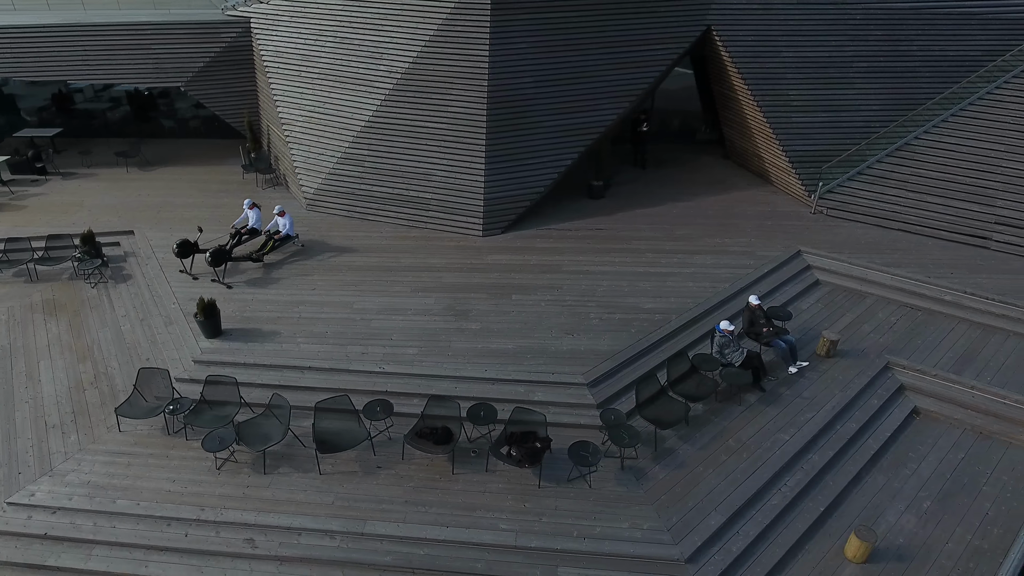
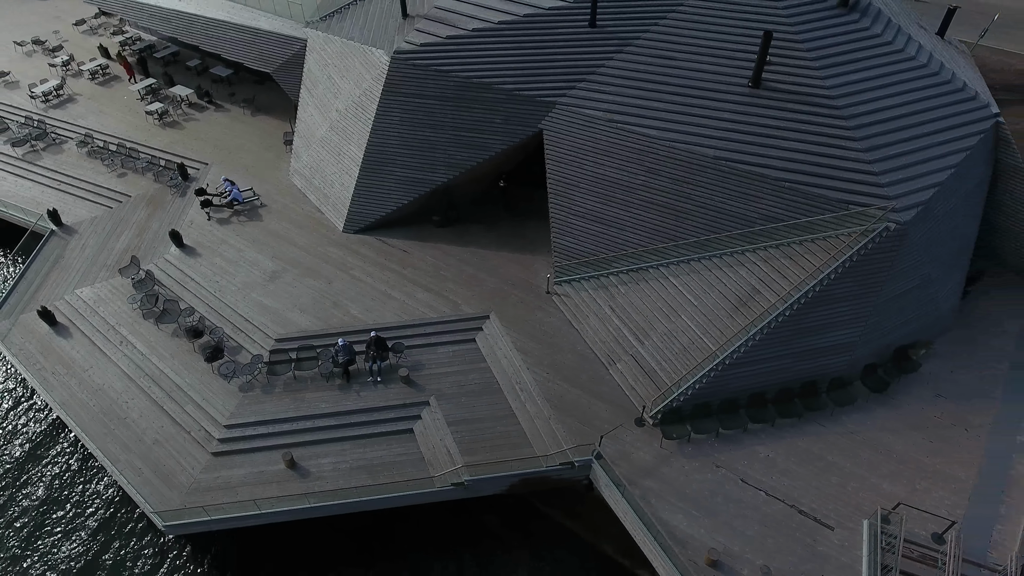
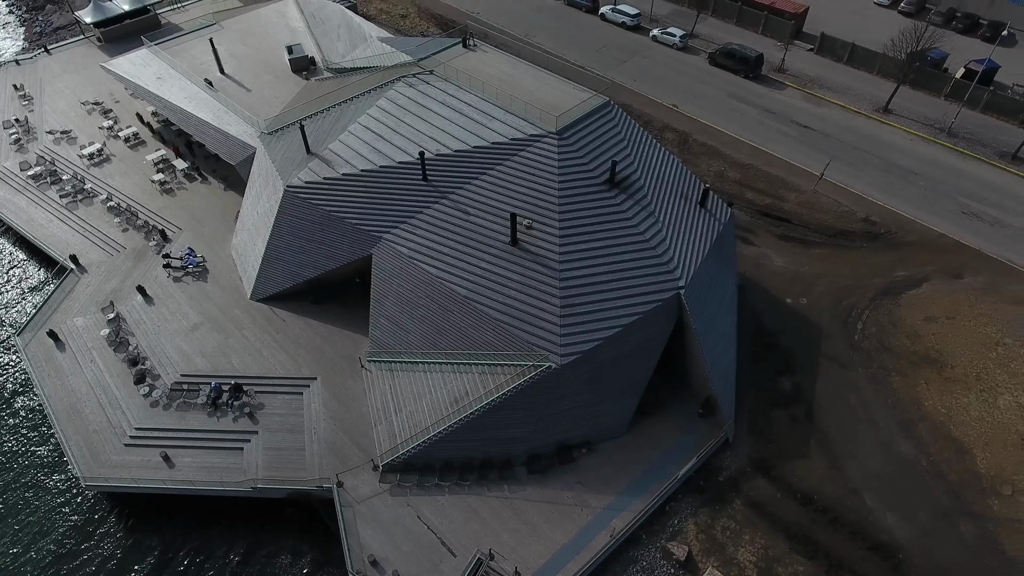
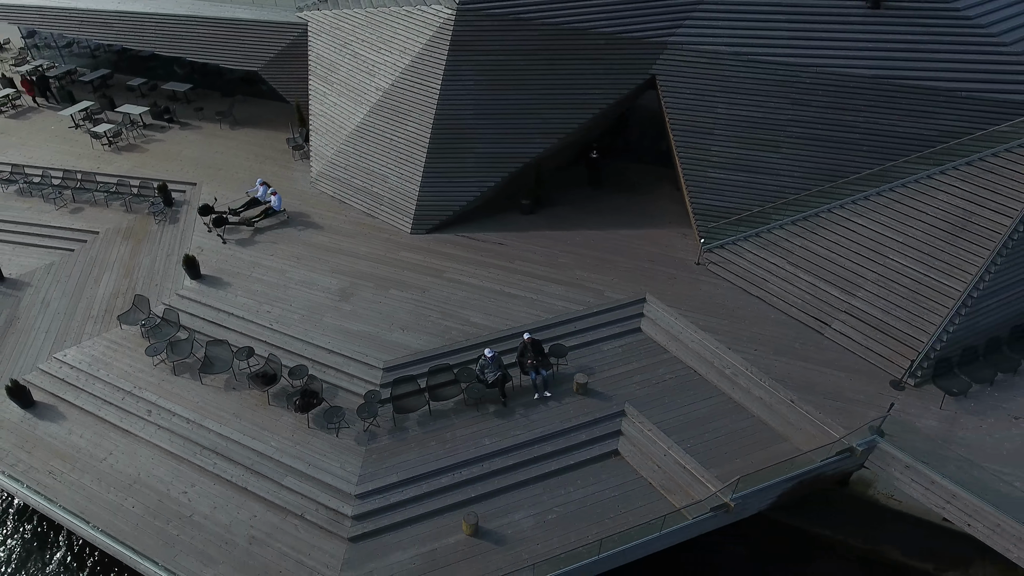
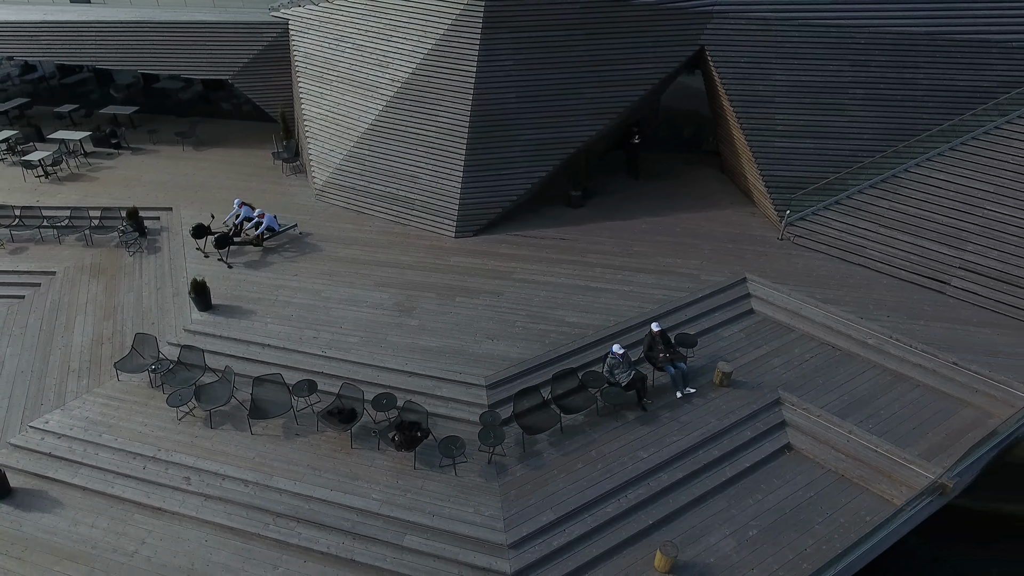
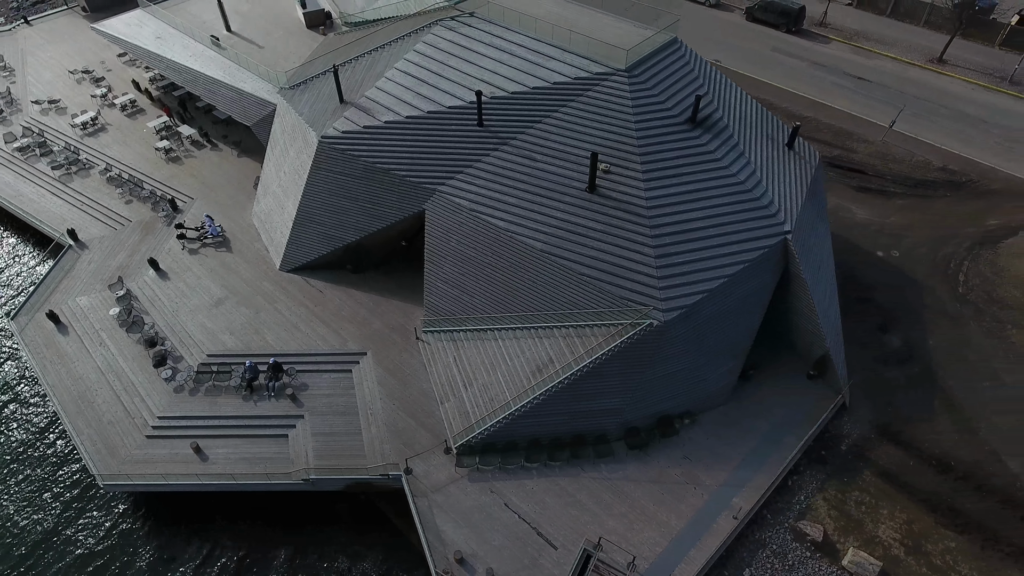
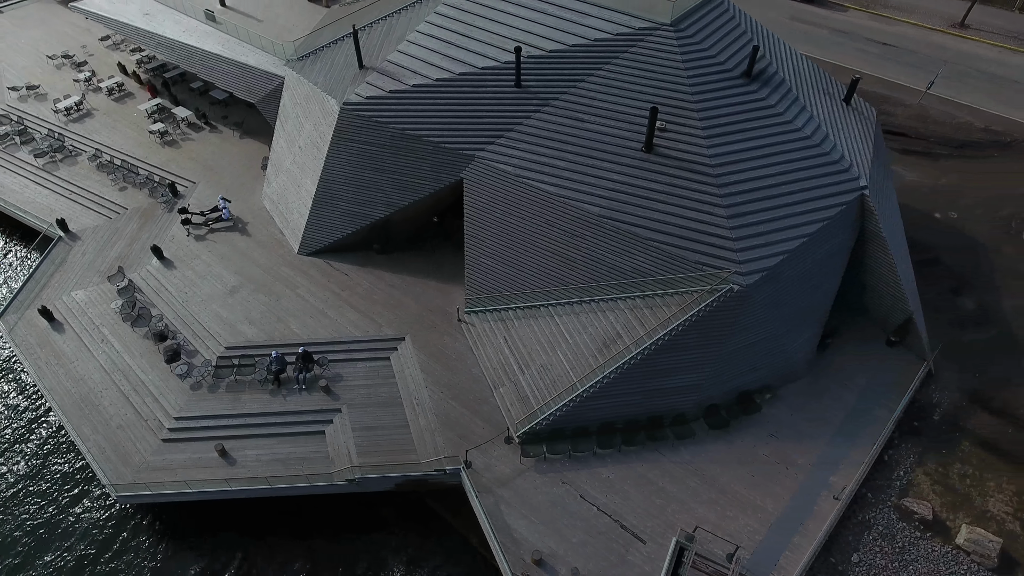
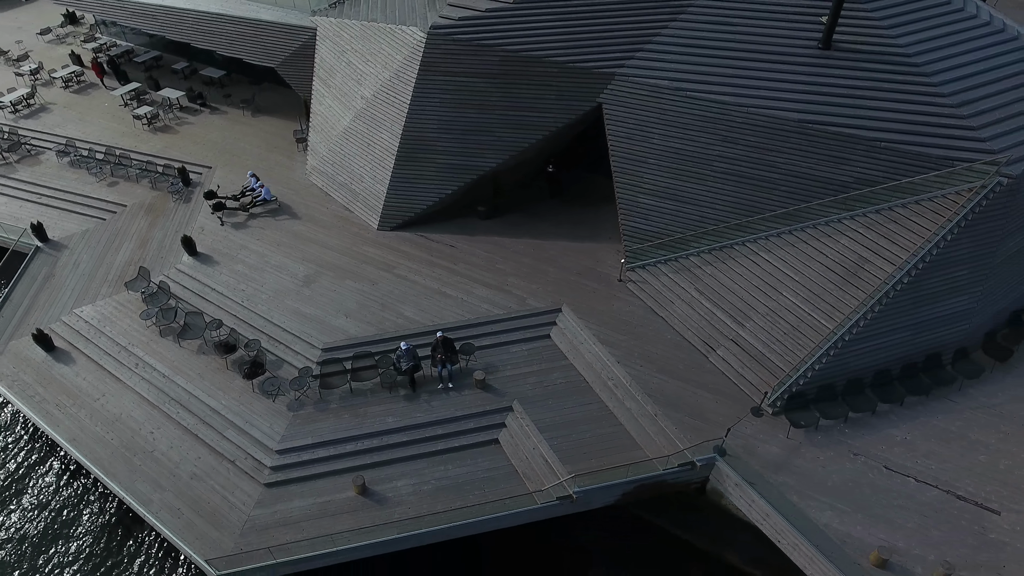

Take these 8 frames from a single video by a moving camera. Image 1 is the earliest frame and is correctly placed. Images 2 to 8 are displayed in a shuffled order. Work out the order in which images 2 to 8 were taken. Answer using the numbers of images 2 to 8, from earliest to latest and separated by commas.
5, 4, 8, 2, 7, 6, 3
